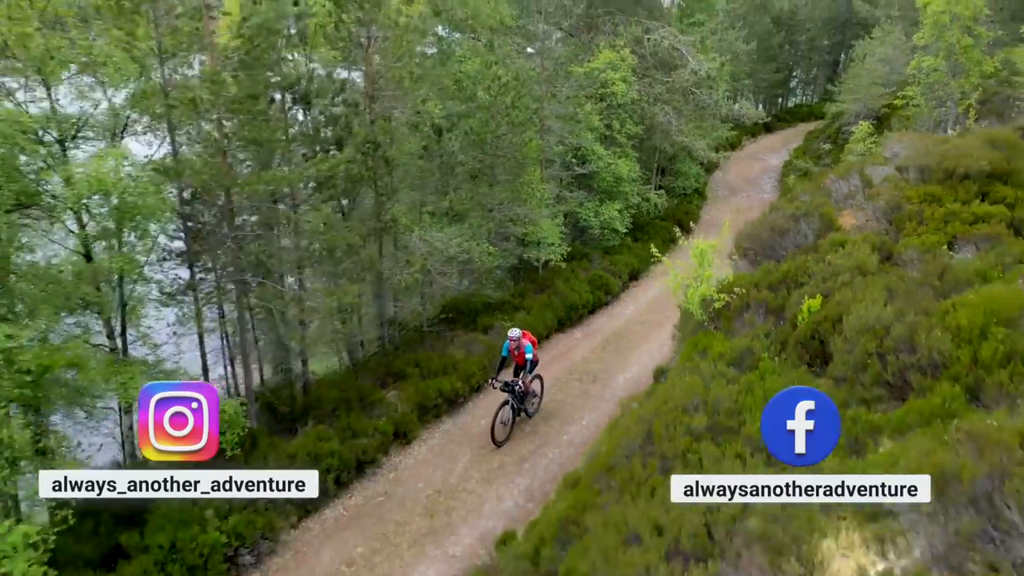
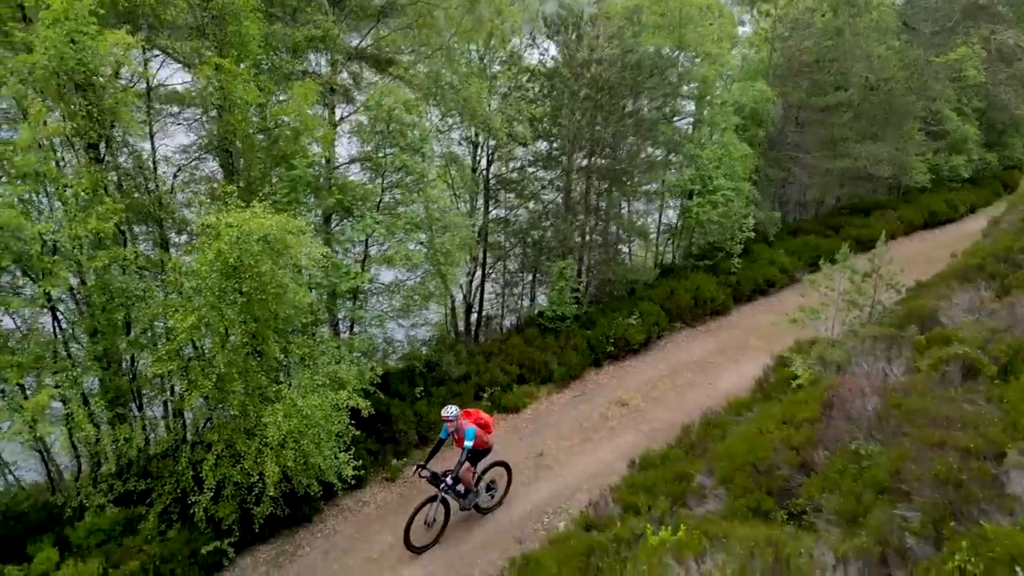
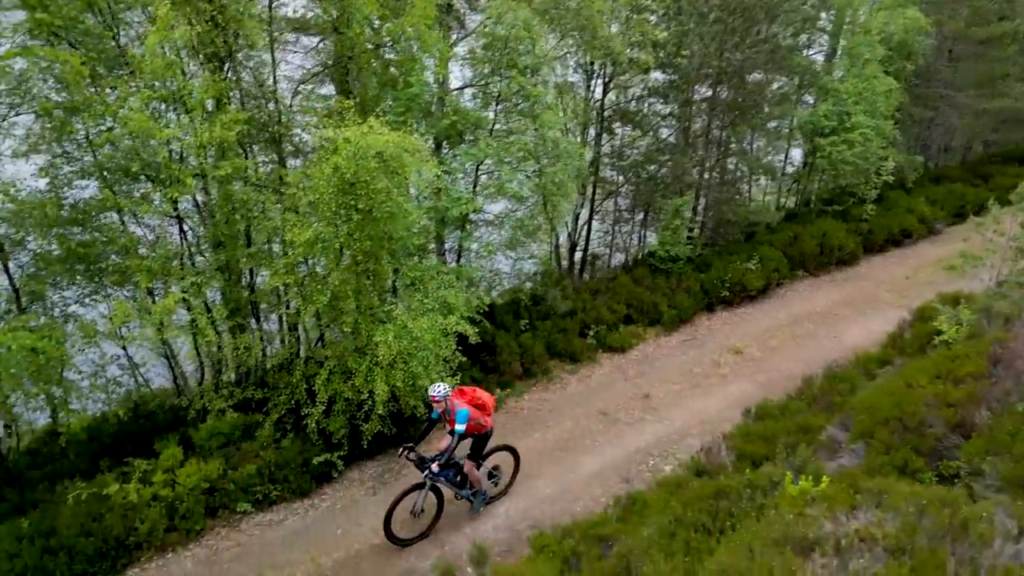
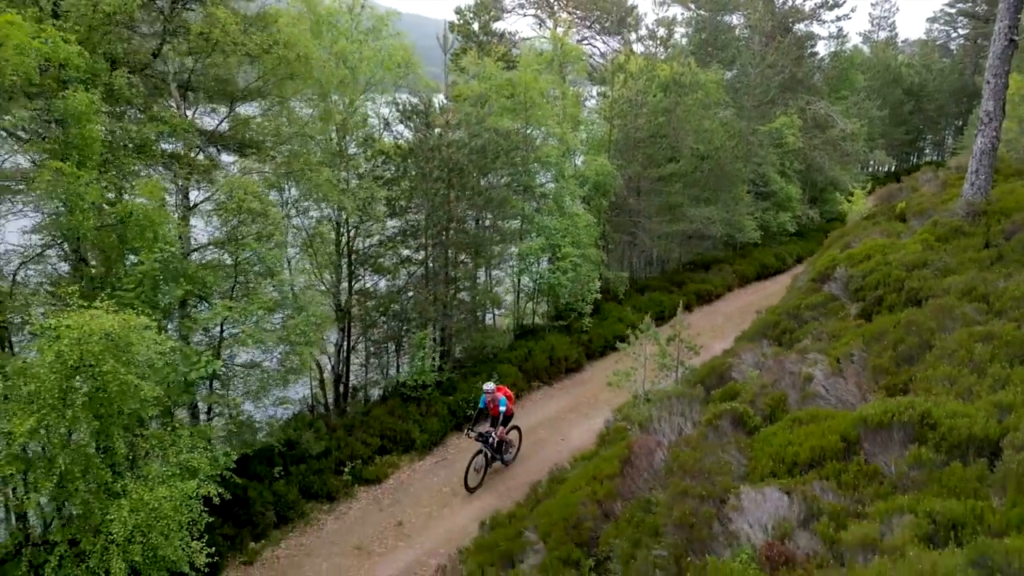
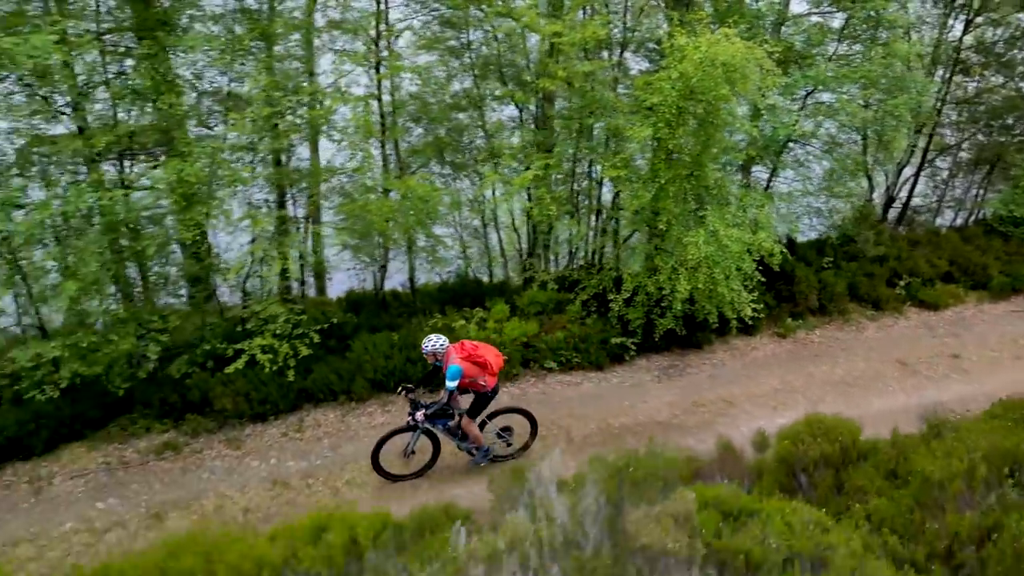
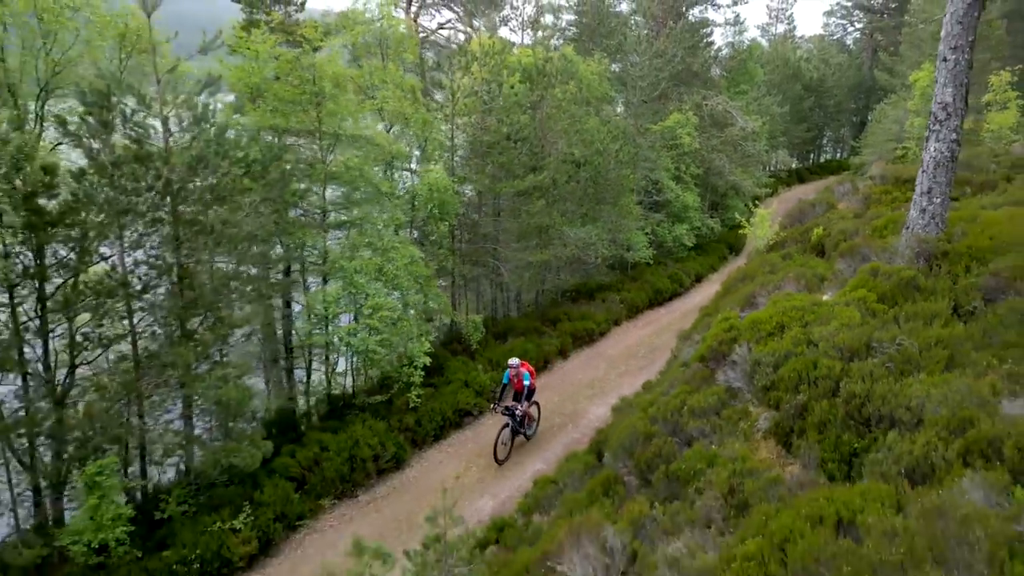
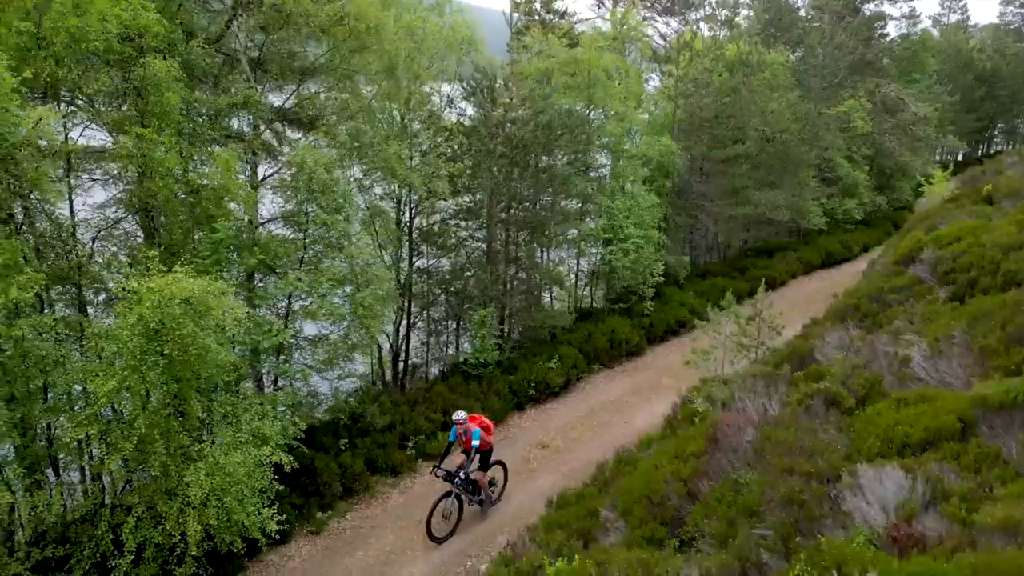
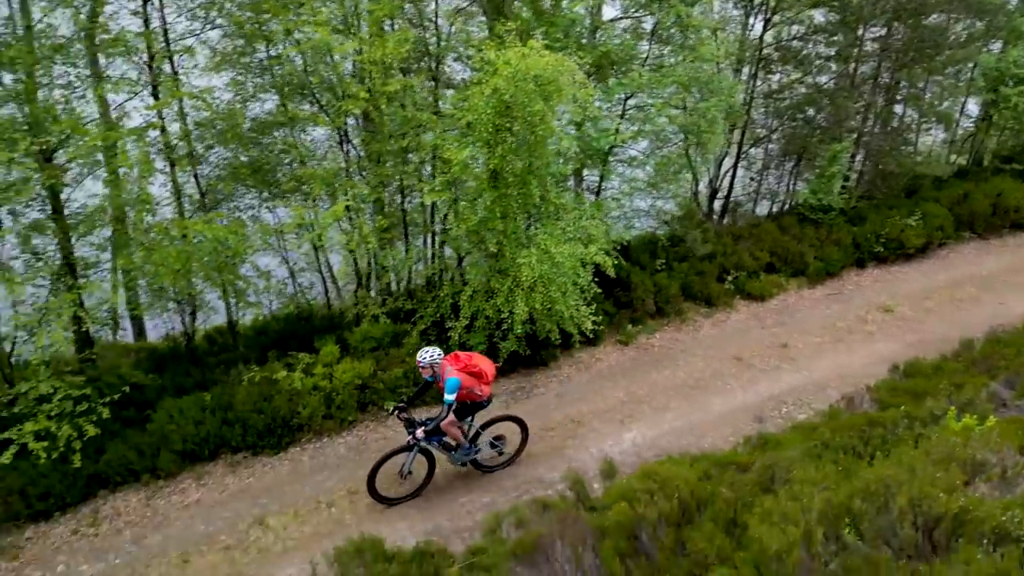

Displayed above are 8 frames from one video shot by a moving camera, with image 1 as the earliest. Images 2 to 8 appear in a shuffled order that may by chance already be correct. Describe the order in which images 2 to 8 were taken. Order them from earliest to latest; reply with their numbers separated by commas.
6, 4, 7, 2, 3, 8, 5
